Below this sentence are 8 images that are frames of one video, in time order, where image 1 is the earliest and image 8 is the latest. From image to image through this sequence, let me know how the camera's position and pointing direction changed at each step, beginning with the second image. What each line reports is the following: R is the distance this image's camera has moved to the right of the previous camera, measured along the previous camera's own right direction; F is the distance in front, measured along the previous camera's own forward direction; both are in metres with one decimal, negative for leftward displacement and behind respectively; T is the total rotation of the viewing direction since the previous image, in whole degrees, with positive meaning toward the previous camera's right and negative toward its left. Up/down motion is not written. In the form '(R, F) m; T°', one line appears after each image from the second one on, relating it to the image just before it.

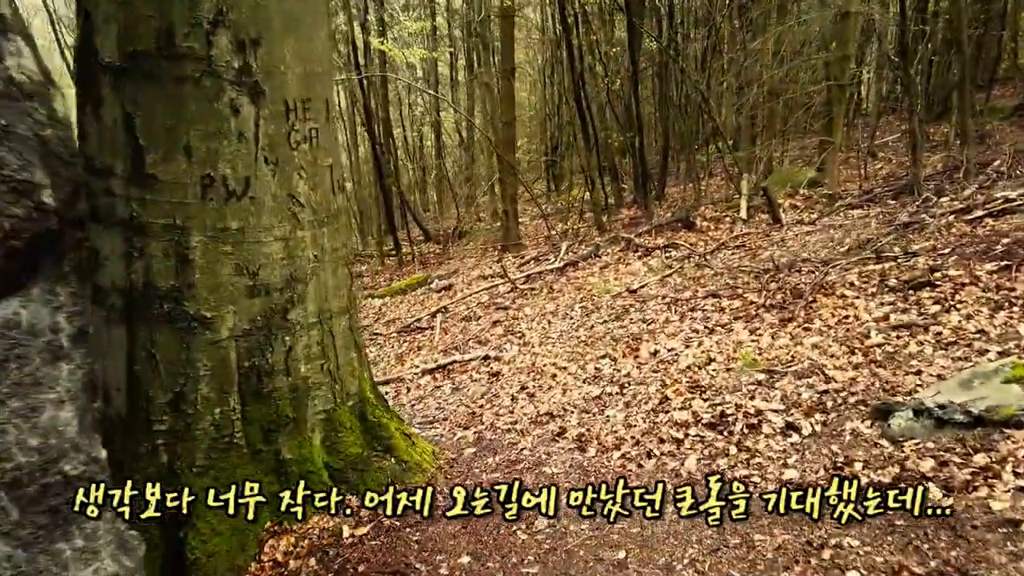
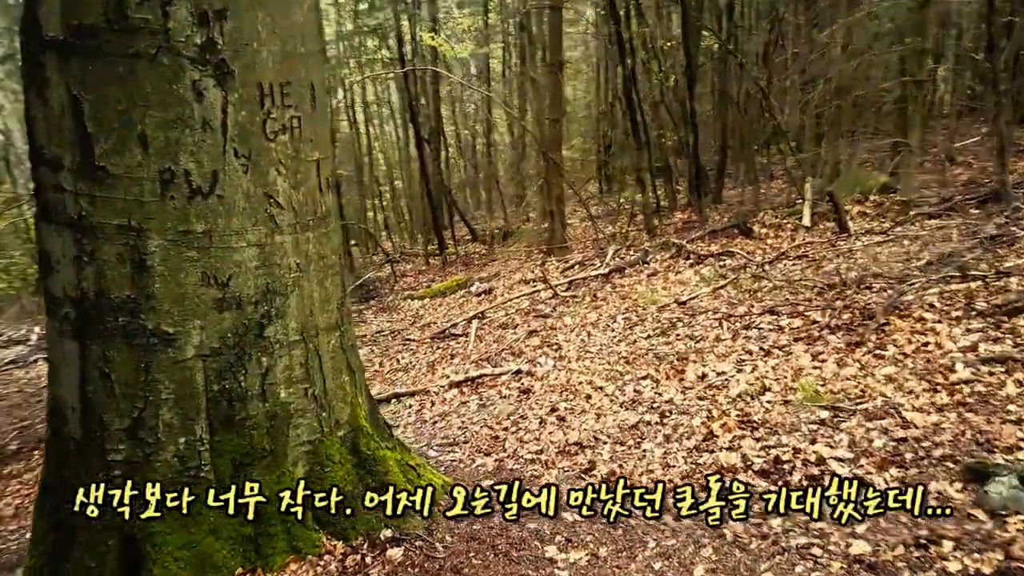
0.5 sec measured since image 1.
(+0.2, +0.6) m; -4°
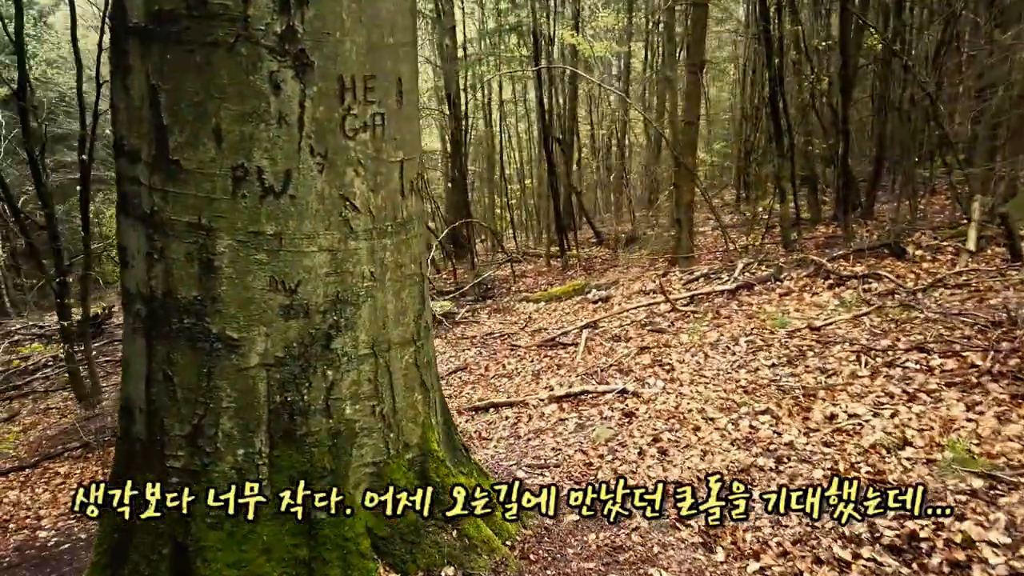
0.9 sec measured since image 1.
(+0.1, +0.4) m; -10°
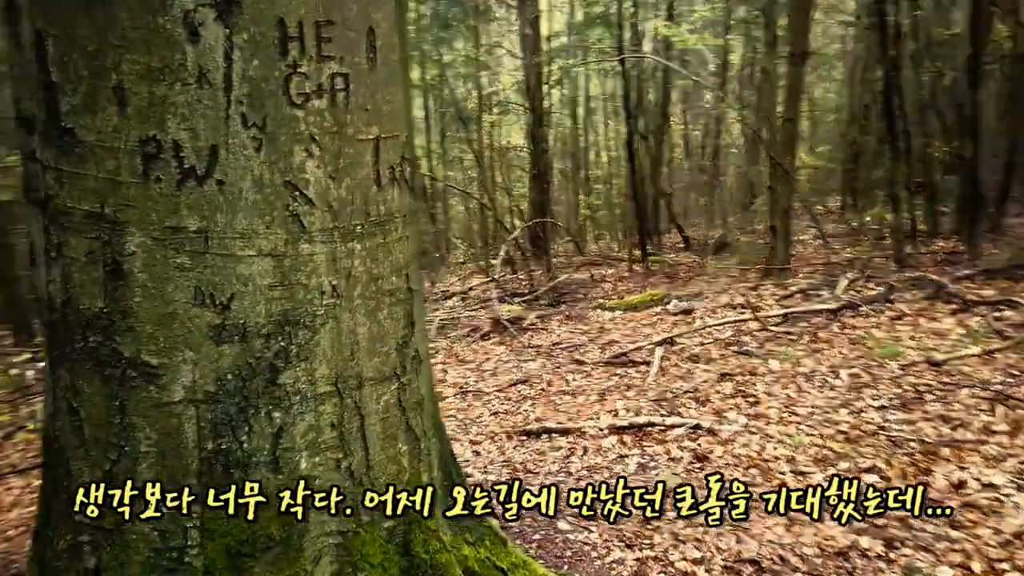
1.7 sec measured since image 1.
(+0.2, +0.8) m; -7°
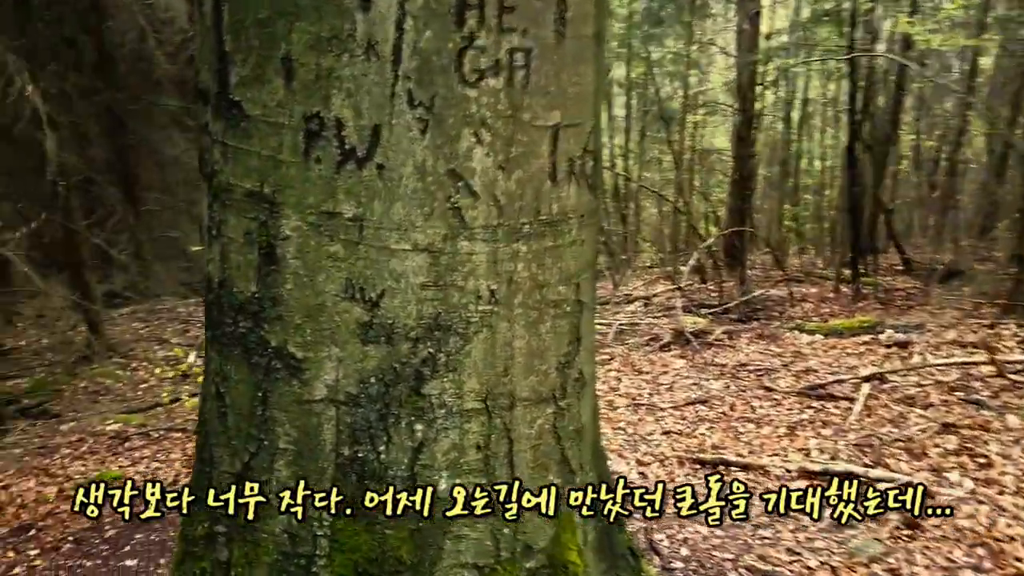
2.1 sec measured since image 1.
(0.0, +0.3) m; -14°
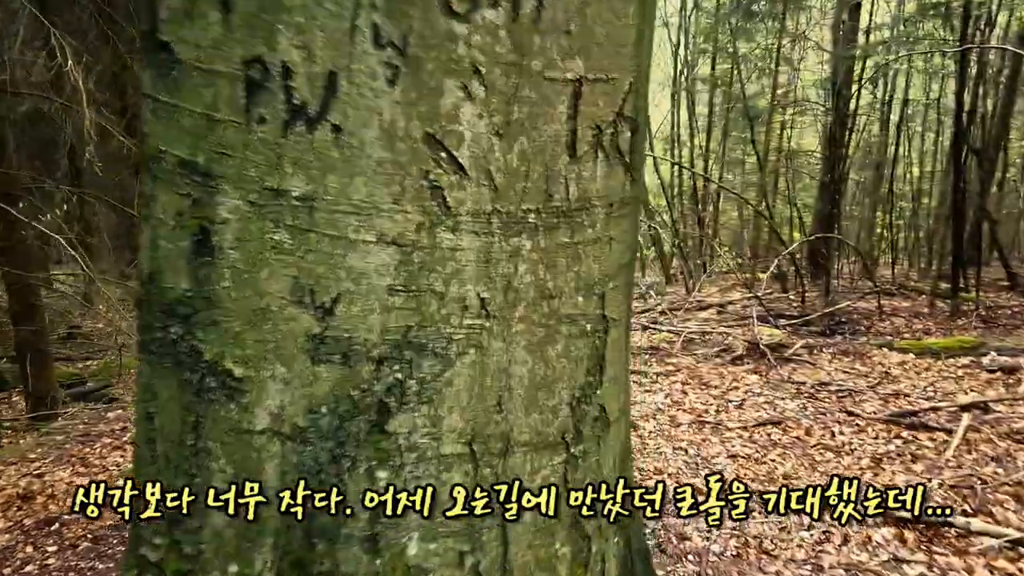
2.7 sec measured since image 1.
(+0.1, +0.5) m; -6°
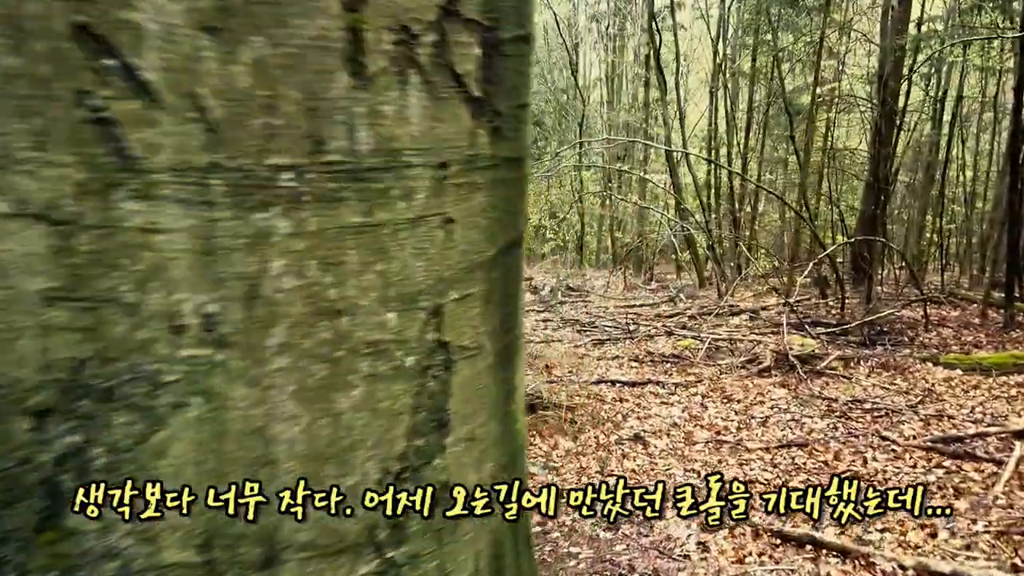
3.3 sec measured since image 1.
(+0.3, +0.6) m; -3°
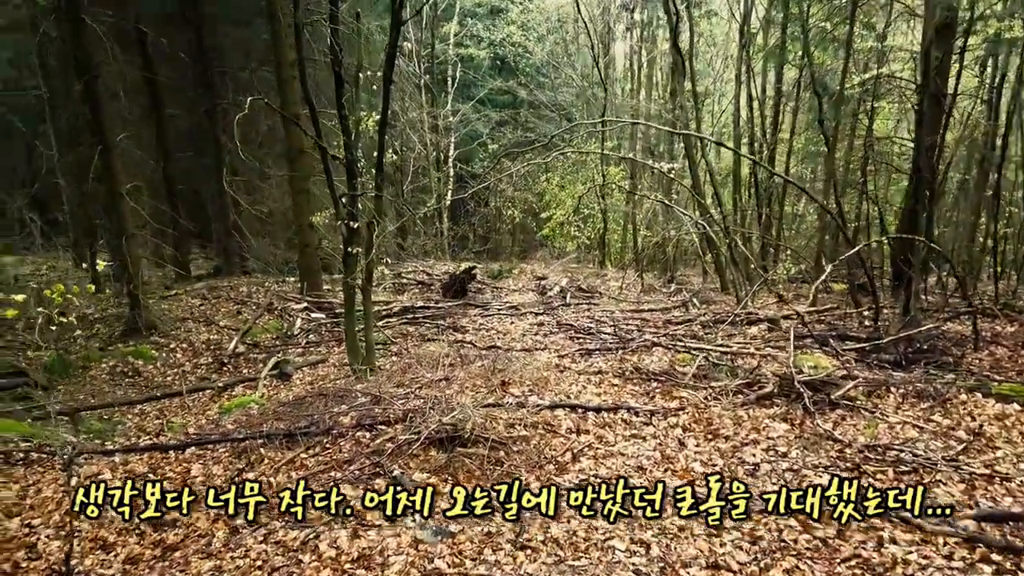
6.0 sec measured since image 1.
(+0.9, +1.6) m; -3°
